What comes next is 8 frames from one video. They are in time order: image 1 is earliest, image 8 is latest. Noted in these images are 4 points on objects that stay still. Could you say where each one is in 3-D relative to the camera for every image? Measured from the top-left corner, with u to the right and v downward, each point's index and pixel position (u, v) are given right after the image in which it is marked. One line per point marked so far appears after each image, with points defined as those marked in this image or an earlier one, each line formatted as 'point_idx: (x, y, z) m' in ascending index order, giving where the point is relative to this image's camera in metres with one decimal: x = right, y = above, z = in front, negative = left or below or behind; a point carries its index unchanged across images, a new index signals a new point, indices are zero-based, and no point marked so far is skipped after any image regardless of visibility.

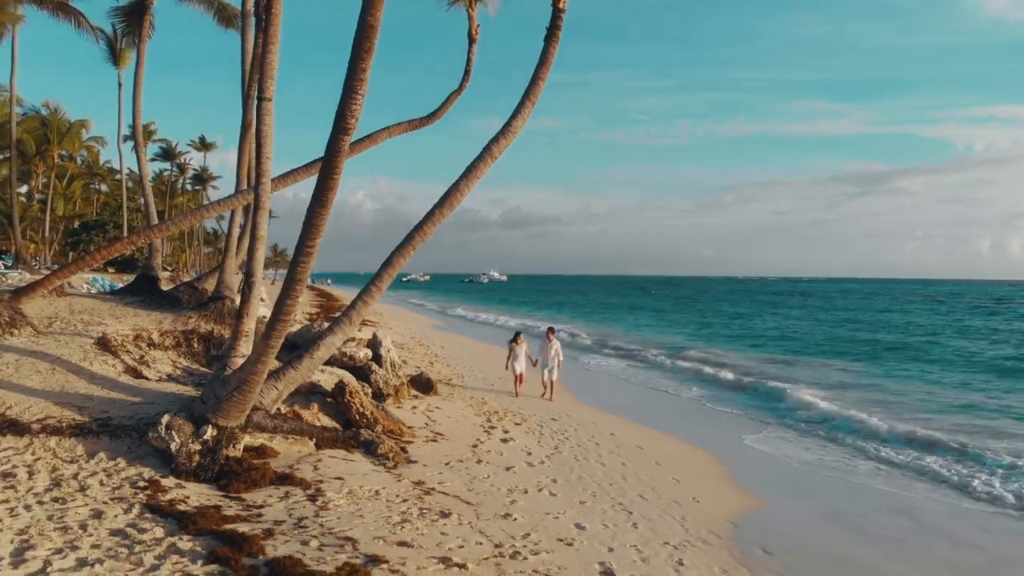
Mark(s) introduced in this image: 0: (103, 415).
0: (-4.0, -1.3, +6.3) m
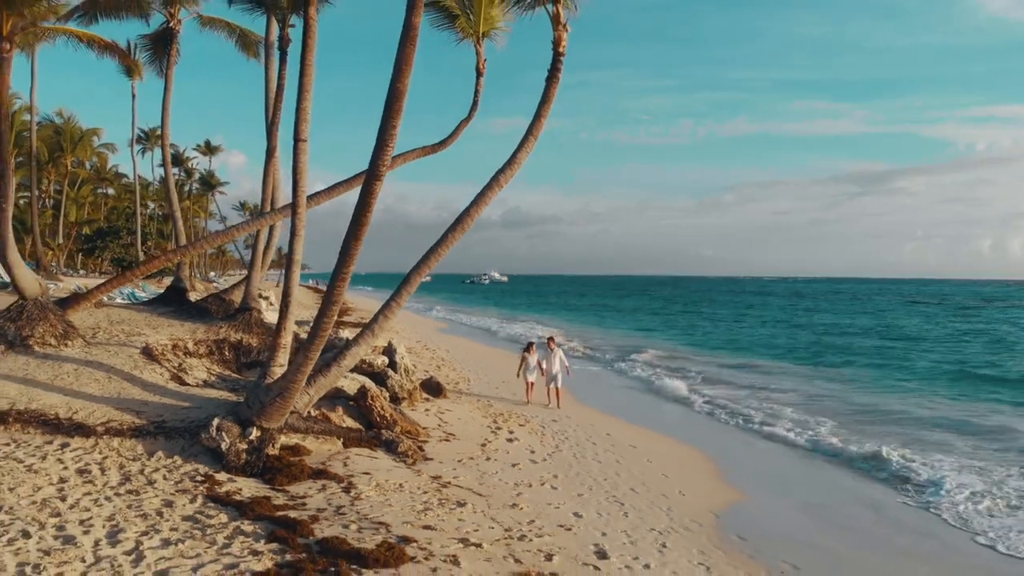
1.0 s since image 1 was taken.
0: (-3.9, -1.5, +7.1) m
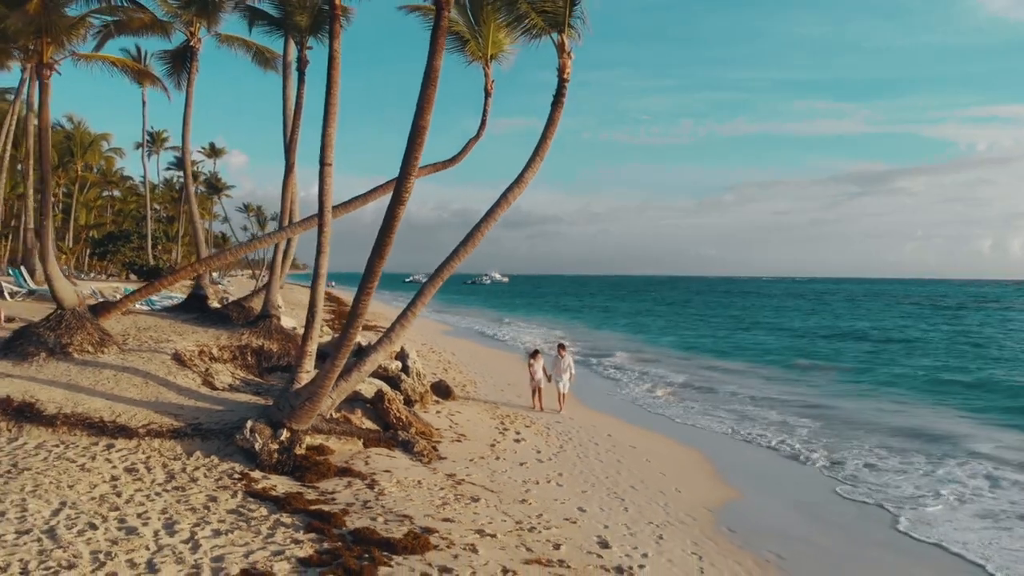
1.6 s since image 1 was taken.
0: (-3.8, -1.6, +7.7) m
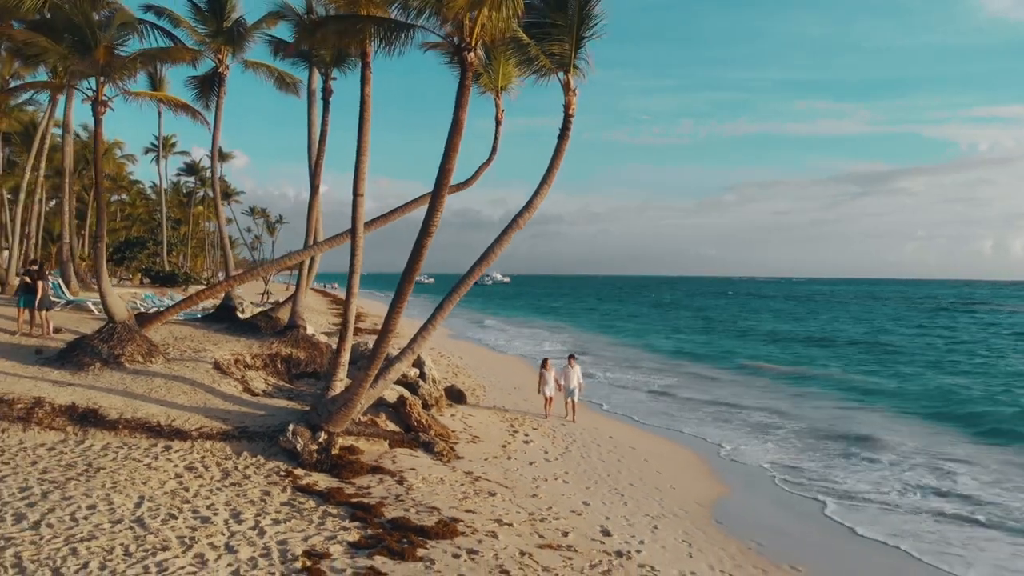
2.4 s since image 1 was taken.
0: (-3.7, -1.8, +8.6) m
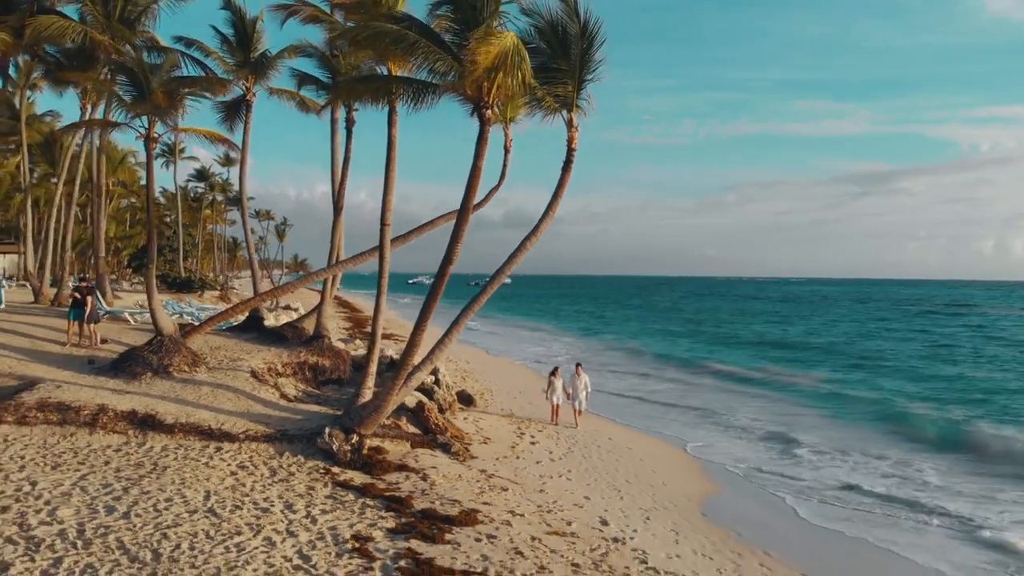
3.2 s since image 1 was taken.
0: (-3.5, -2.1, +9.7) m
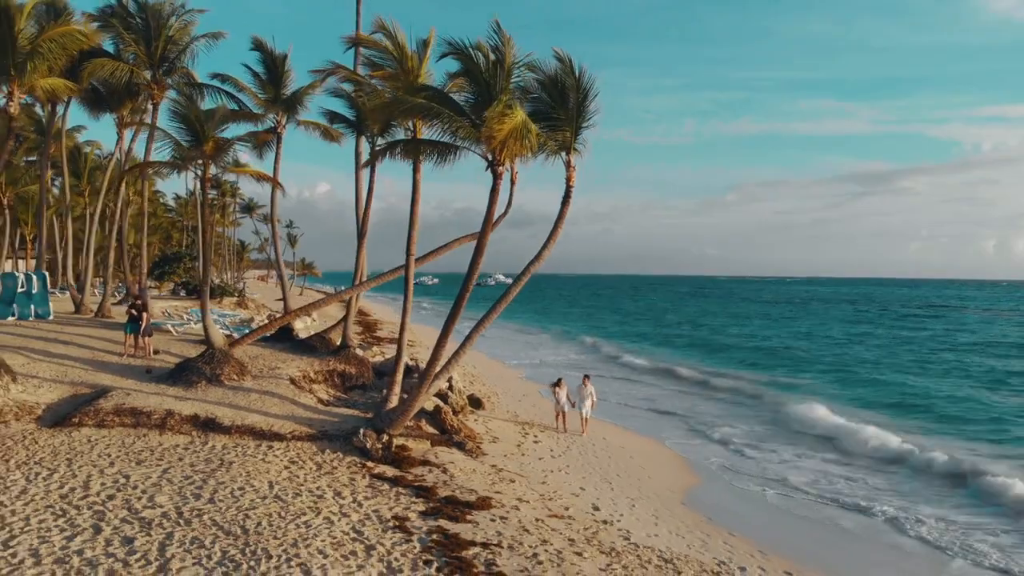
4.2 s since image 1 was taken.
0: (-3.4, -2.5, +11.3) m
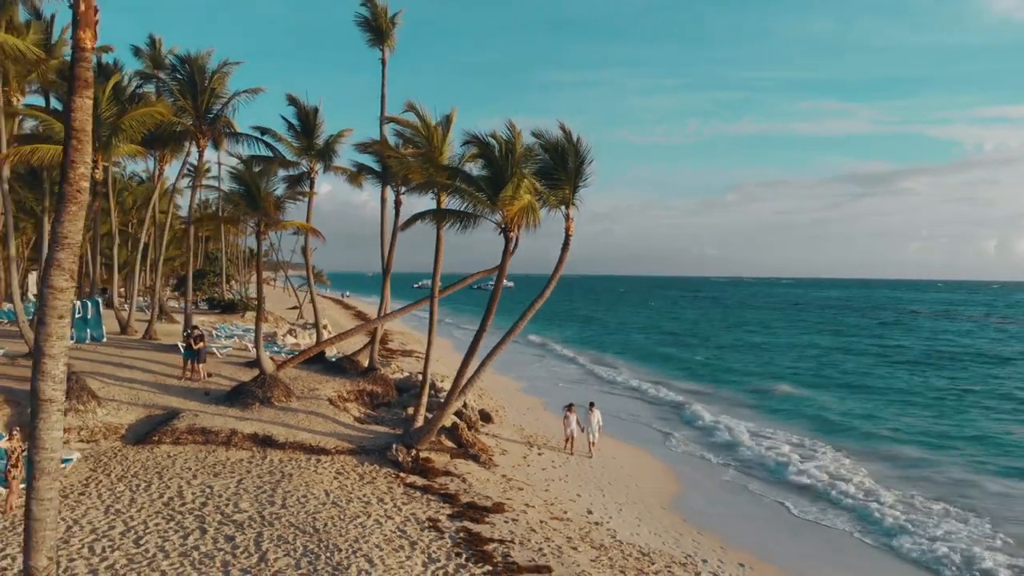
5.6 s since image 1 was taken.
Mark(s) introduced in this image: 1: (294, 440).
0: (-3.2, -3.3, +13.5) m
1: (-4.6, -3.2, +13.3) m
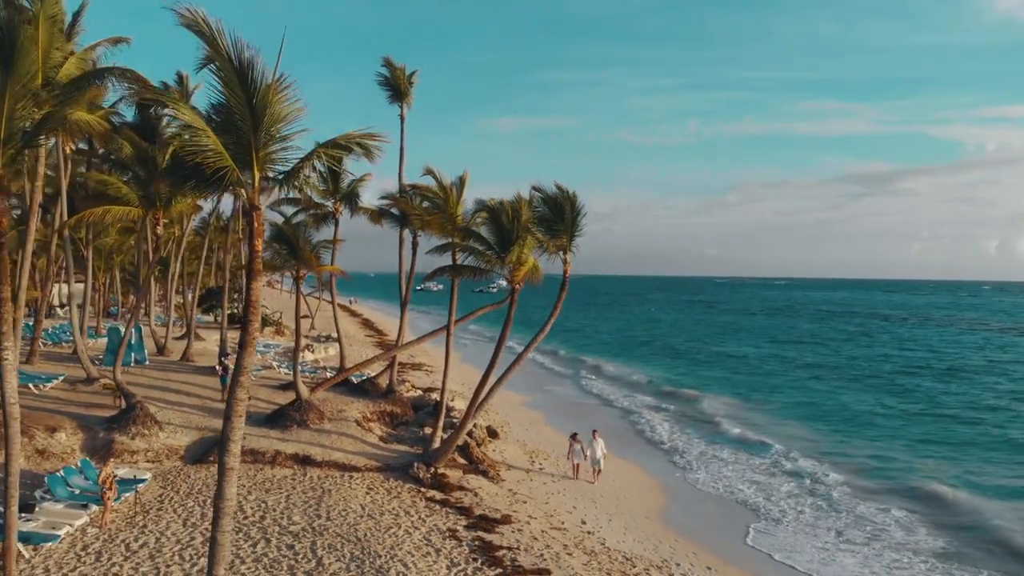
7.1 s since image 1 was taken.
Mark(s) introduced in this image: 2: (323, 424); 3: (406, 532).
0: (-3.1, -4.3, +15.6) m
1: (-4.5, -4.1, +15.5) m
2: (-5.1, -3.6, +17.0) m
3: (-2.0, -4.7, +12.2) m
